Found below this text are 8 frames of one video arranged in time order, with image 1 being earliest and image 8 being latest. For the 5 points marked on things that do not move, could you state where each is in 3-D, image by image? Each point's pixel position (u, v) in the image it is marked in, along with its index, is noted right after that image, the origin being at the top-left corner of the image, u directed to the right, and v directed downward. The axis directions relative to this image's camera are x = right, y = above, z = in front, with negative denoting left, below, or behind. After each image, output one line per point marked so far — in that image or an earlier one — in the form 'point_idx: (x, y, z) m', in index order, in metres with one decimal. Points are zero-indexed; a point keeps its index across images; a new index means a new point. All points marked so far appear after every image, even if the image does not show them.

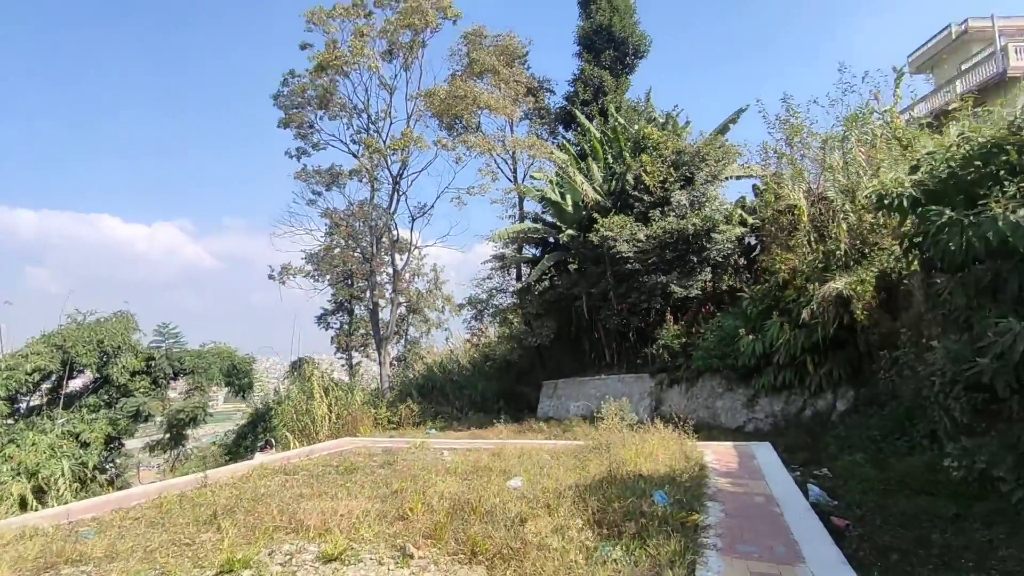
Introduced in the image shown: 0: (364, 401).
0: (-3.3, -2.5, +13.2) m
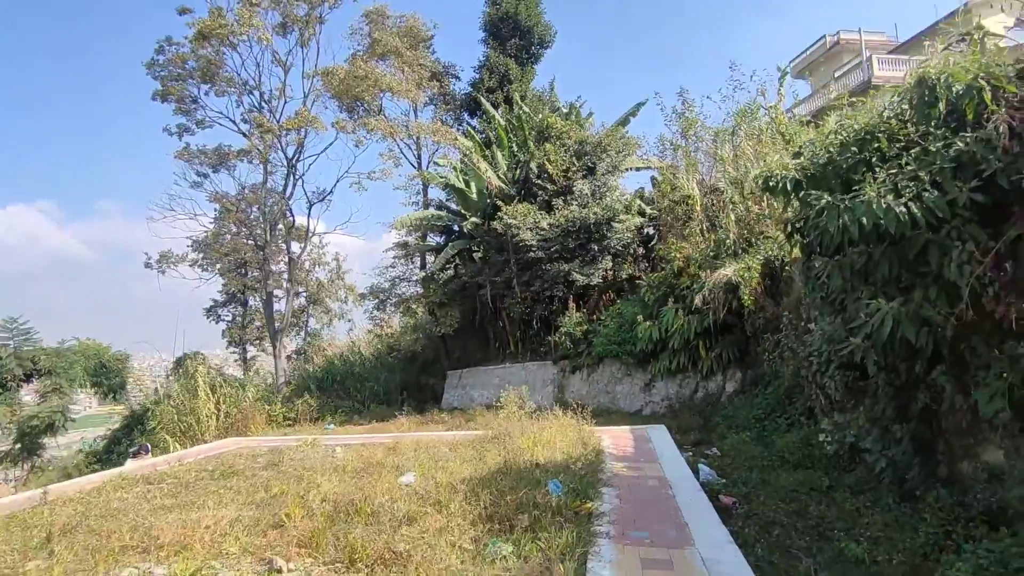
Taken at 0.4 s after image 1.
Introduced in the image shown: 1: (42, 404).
0: (-5.4, -2.3, +12.5) m
1: (-7.6, -1.9, +9.7) m
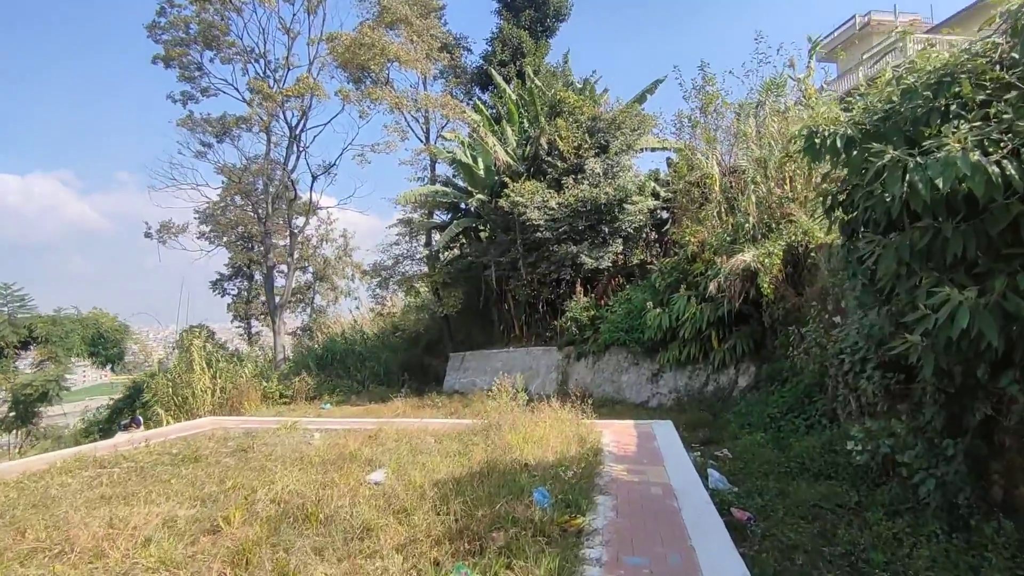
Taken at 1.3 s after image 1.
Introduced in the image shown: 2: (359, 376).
0: (-5.3, -1.8, +12.2) m
1: (-7.6, -1.3, +9.5) m
2: (-3.4, -2.0, +13.2) m
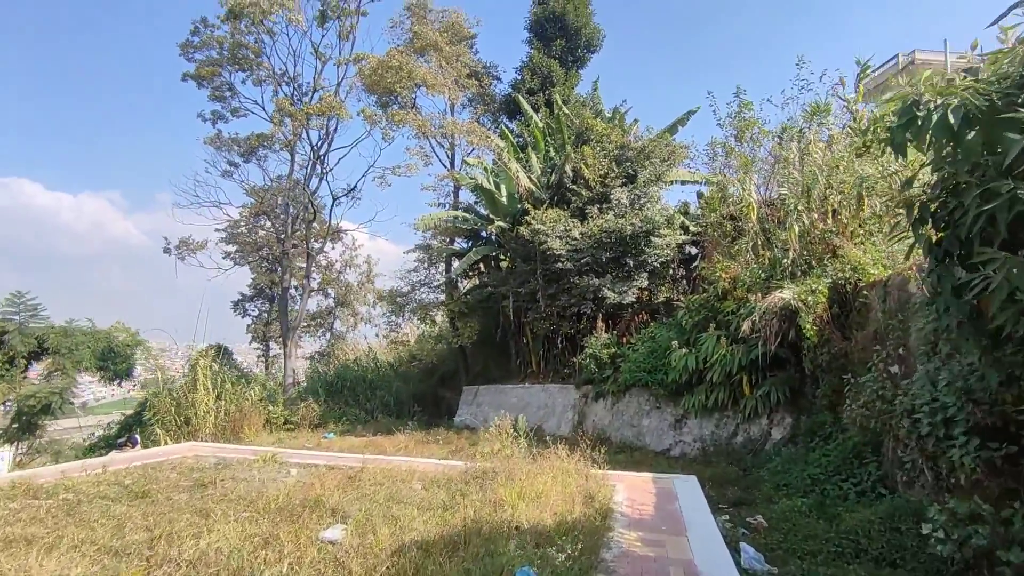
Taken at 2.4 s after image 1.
0: (-5.0, -2.2, +11.8) m
1: (-7.4, -1.5, +9.2) m
2: (-3.1, -2.5, +12.7) m
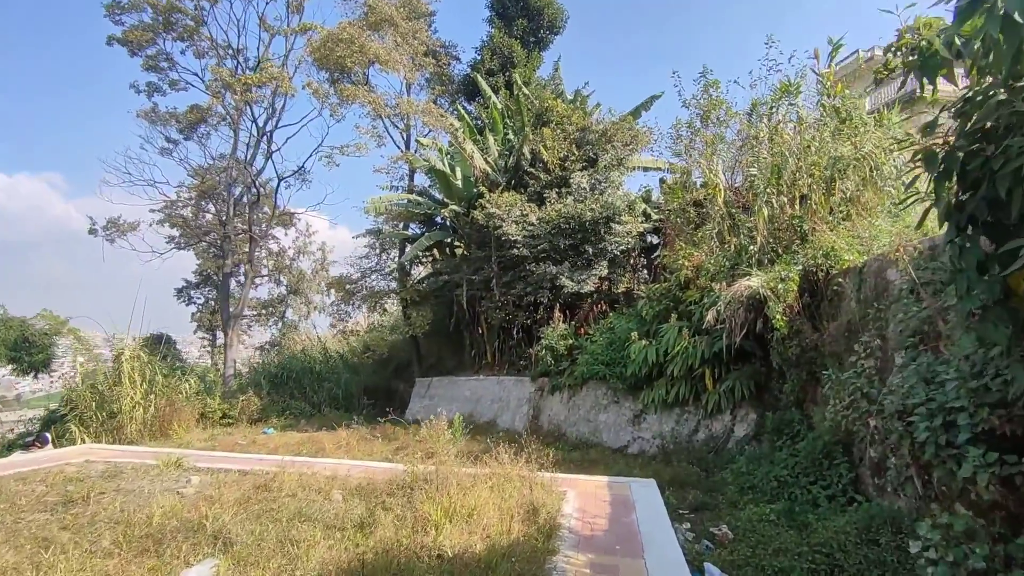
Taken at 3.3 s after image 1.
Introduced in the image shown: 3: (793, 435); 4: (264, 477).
0: (-5.9, -1.9, +11.0) m
1: (-8.1, -1.2, +8.2) m
2: (-4.0, -2.2, +12.0) m
3: (+2.1, -1.1, +4.5) m
4: (-1.5, -1.2, +3.7) m
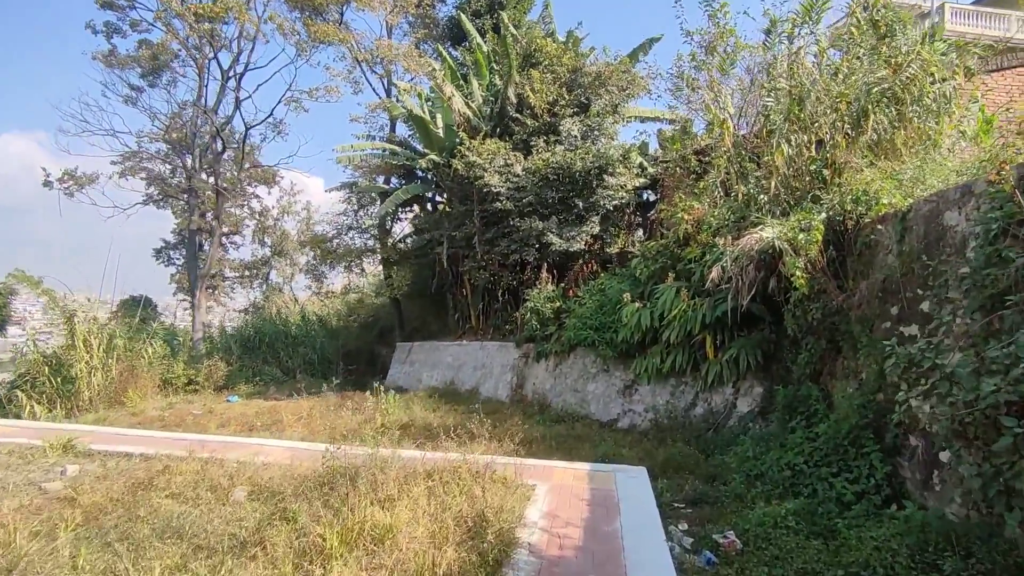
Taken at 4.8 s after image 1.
0: (-6.2, -1.1, +10.3) m
1: (-8.3, -0.6, +7.5) m
2: (-4.3, -1.4, +11.3) m
3: (+1.9, -0.8, +3.8) m
4: (-1.8, -0.9, +2.9) m
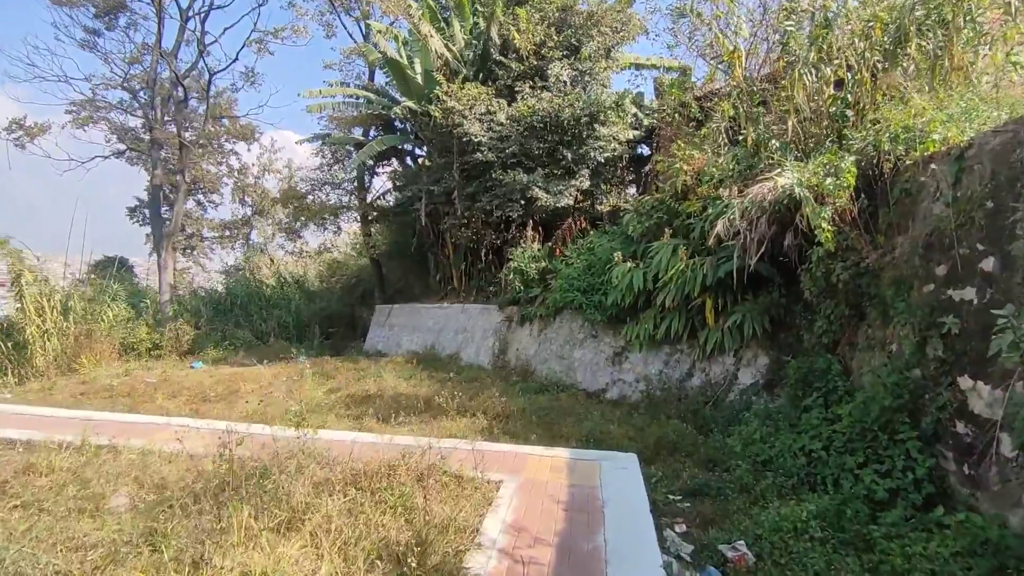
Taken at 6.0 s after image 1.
0: (-6.4, -0.5, +9.6) m
1: (-8.5, -0.1, +6.8) m
2: (-4.5, -0.7, +10.7) m
3: (+1.7, -0.6, +3.2) m
4: (-1.9, -0.7, +2.4) m
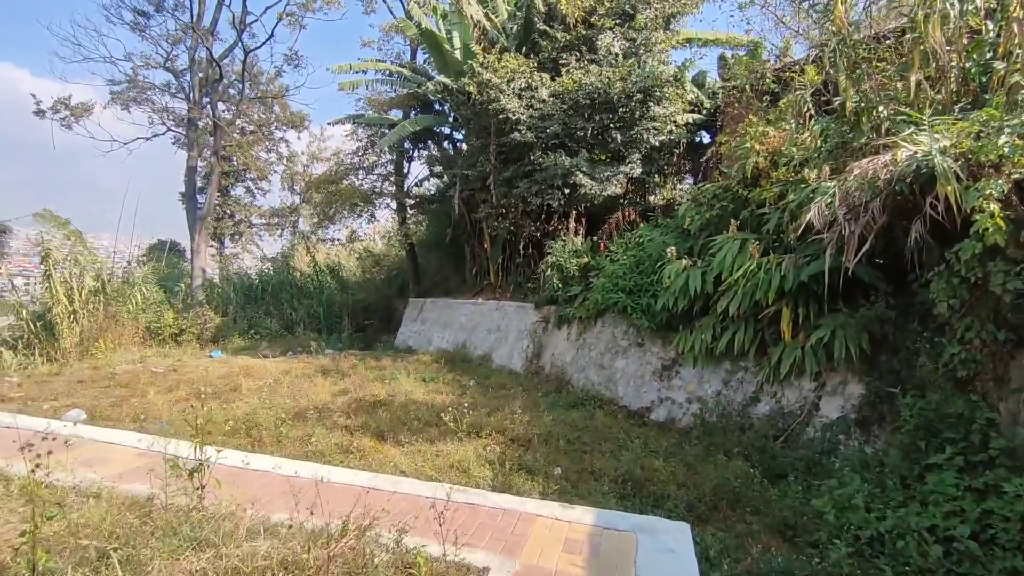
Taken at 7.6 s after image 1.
0: (-5.8, -0.2, +9.4) m
1: (-8.2, +0.2, +6.7) m
2: (-3.9, -0.5, +10.3) m
3: (+1.8, -0.6, +2.3) m
4: (-1.9, -0.6, +1.8) m
